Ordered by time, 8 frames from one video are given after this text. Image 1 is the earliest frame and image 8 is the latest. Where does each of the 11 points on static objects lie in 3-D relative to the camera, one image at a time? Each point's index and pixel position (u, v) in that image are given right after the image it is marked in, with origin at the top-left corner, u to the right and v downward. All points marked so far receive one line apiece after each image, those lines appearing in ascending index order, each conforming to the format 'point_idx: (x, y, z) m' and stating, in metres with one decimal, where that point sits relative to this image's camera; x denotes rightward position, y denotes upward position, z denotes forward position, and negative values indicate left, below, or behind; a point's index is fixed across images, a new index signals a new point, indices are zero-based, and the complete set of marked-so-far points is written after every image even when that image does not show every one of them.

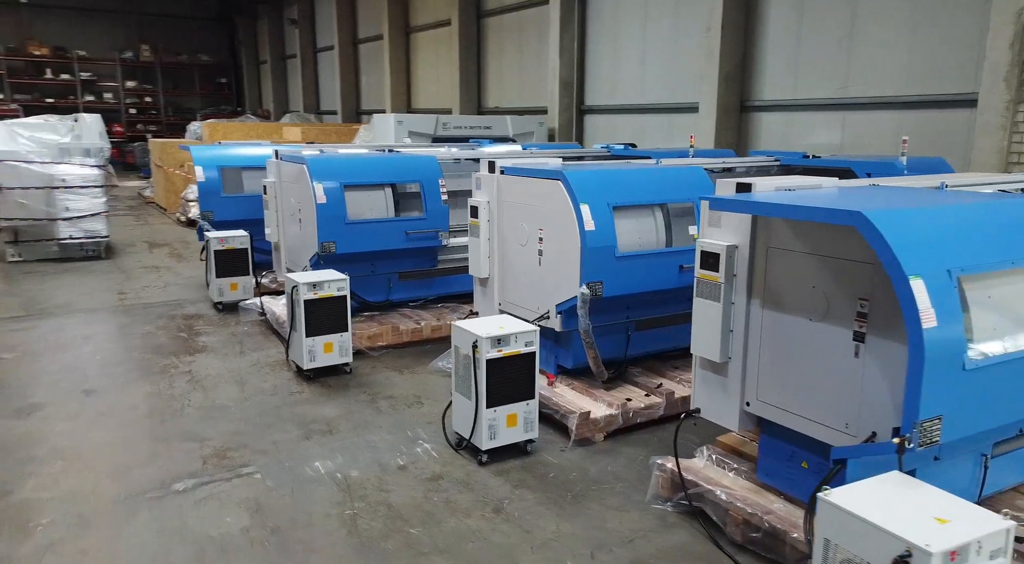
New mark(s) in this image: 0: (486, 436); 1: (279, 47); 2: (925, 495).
0: (-0.1, -0.7, +3.4) m
1: (-5.8, +6.2, +19.7) m
2: (+1.0, -0.5, +1.9) m
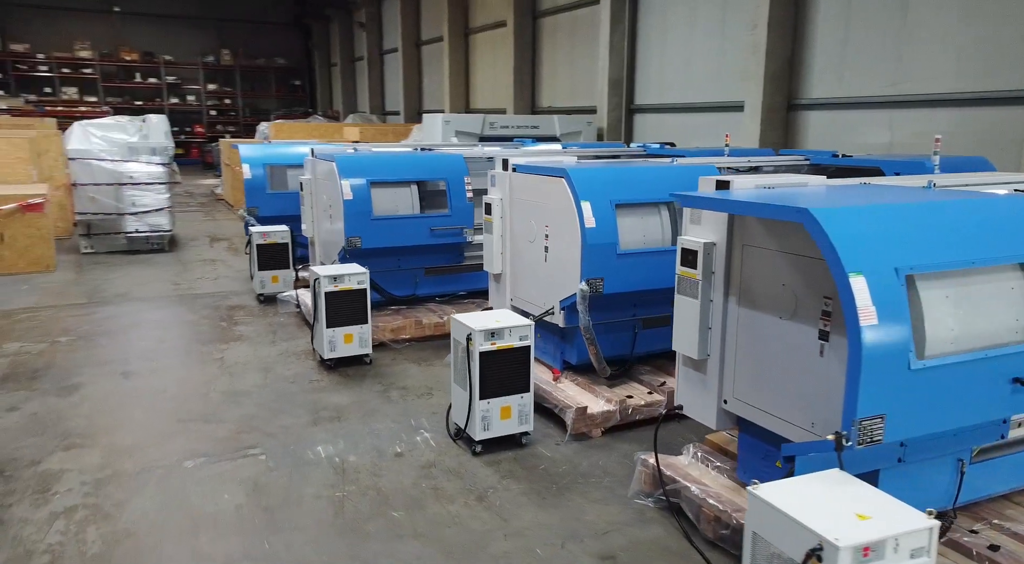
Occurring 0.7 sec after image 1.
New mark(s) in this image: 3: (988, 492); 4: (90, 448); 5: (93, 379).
0: (-0.2, -0.7, +3.5) m
1: (-4.2, +6.3, +20.2) m
2: (+0.9, -0.5, +1.9) m
3: (+1.6, -0.7, +2.6) m
4: (-2.0, -0.8, +3.6) m
5: (-2.6, -0.6, +4.7) m
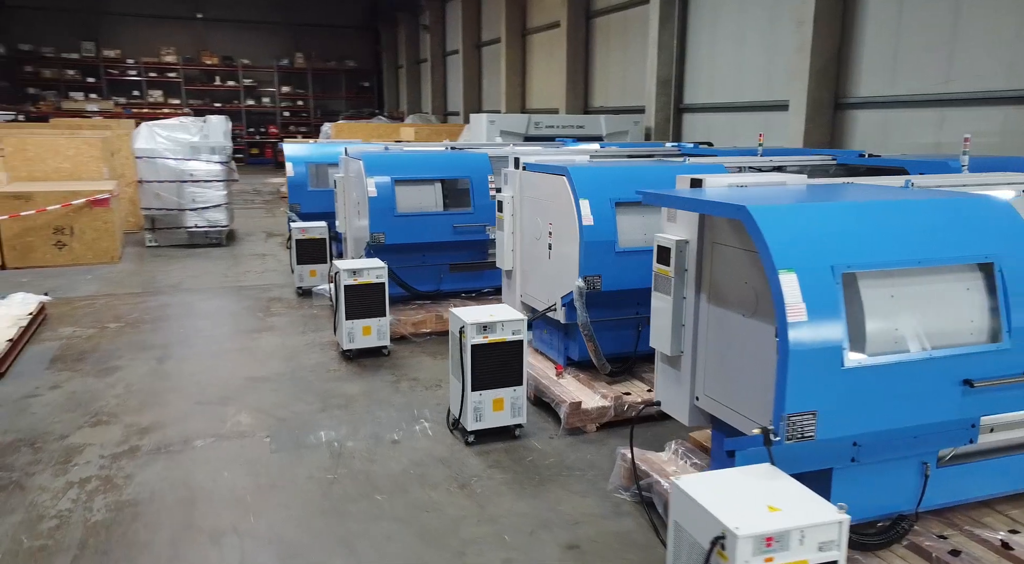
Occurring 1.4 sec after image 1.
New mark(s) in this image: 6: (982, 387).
0: (-0.2, -0.6, +3.6) m
1: (-2.6, +6.3, +20.6) m
2: (+0.7, -0.5, +1.9) m
3: (+1.5, -0.7, +2.5) m
4: (-2.1, -0.7, +3.9) m
5: (-2.5, -0.5, +5.0) m
6: (+1.3, -0.3, +2.1) m
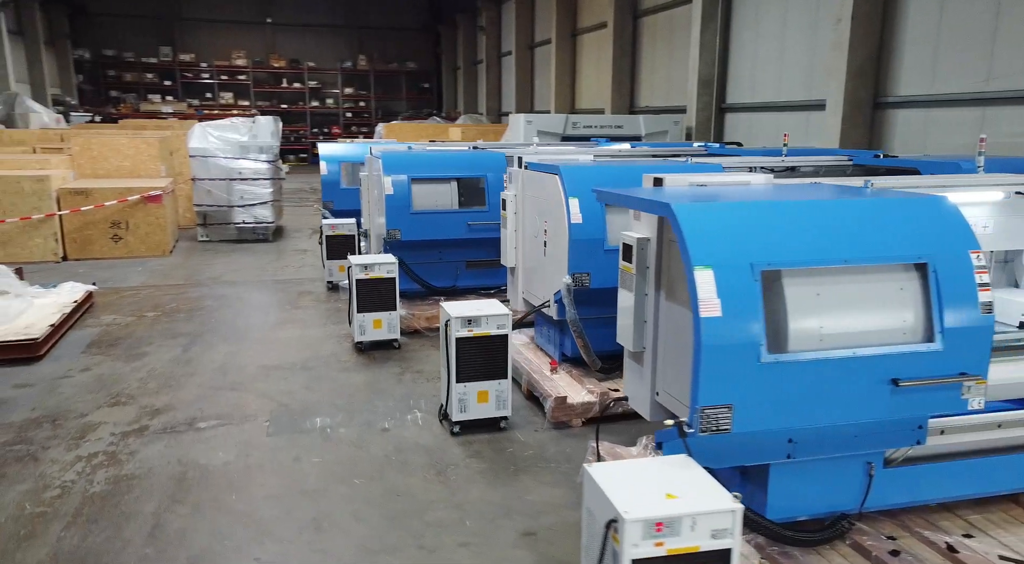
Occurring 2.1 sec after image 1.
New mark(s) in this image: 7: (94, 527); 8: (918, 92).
0: (-0.3, -0.6, +3.7) m
1: (-1.1, +6.4, +20.9) m
2: (+0.4, -0.5, +1.9) m
3: (+1.3, -0.7, +2.5) m
4: (-2.1, -0.7, +4.2) m
5: (-2.5, -0.5, +5.3) m
6: (+1.1, -0.3, +2.1) m
7: (-1.6, -0.9, +2.8) m
8: (+3.9, +1.8, +7.2) m
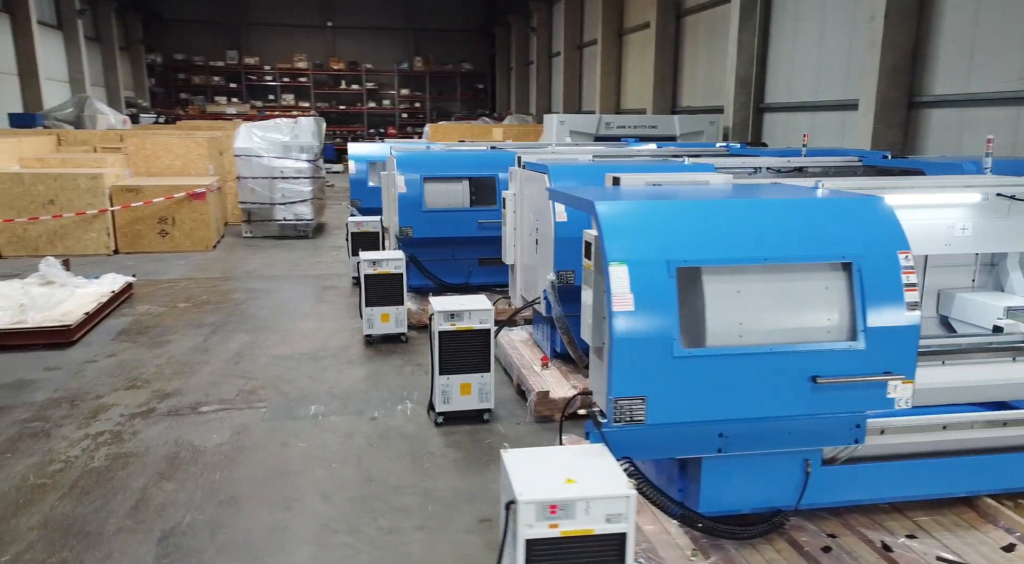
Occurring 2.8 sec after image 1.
0: (-0.4, -0.6, +3.8) m
1: (+0.3, +6.4, +21.0) m
2: (+0.2, -0.5, +2.0) m
3: (+1.1, -0.7, +2.5) m
4: (-2.2, -0.6, +4.4) m
5: (-2.4, -0.4, +5.6) m
6: (+0.9, -0.3, +2.2) m
7: (-1.7, -0.9, +3.1) m
8: (+4.1, +1.8, +6.9) m
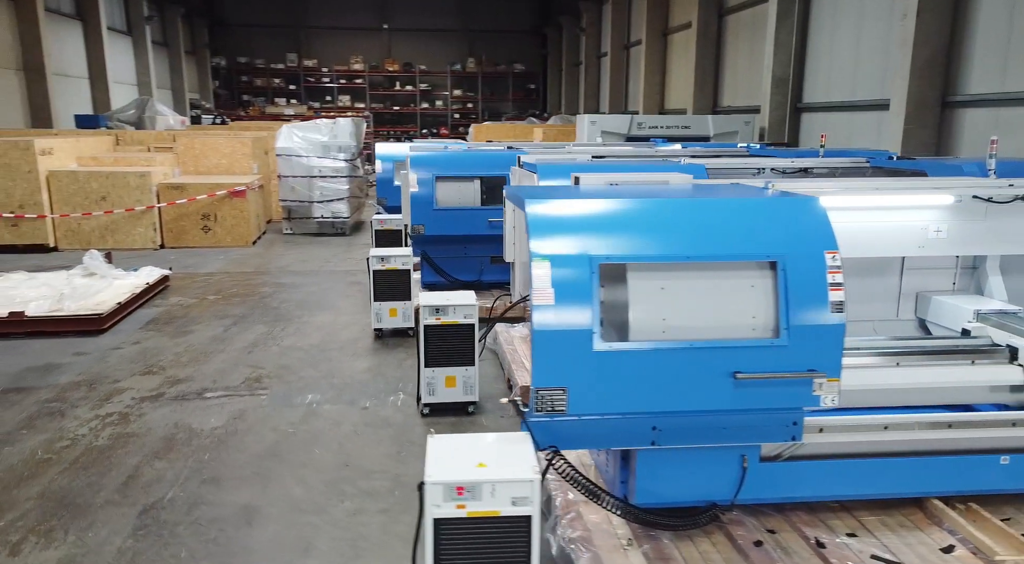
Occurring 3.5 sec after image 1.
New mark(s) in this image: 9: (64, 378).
0: (-0.5, -0.6, +3.9) m
1: (+1.6, +6.4, +21.0) m
2: (0.0, -0.5, +2.1) m
3: (+0.9, -0.7, +2.5) m
4: (-2.2, -0.6, +4.7) m
5: (-2.4, -0.4, +5.8) m
6: (+0.7, -0.3, +2.2) m
7: (-1.9, -0.8, +3.3) m
8: (+4.2, +1.7, +6.7) m
9: (-2.8, -0.6, +4.6) m
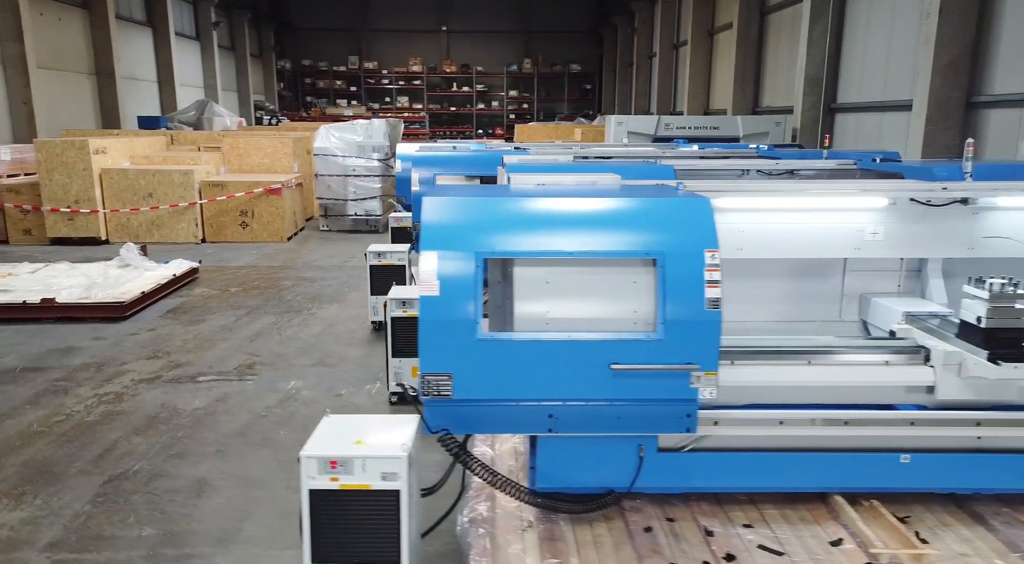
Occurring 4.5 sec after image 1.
0: (-0.7, -0.5, +4.1) m
1: (+2.9, +6.4, +21.0) m
2: (-0.4, -0.4, +2.2) m
3: (+0.6, -0.7, +2.6) m
4: (-2.3, -0.5, +5.0) m
5: (-2.4, -0.3, +6.2) m
6: (+0.4, -0.3, +2.3) m
7: (-2.1, -0.8, +3.6) m
8: (+4.3, +1.7, +6.5) m
9: (-2.9, -0.5, +5.0) m
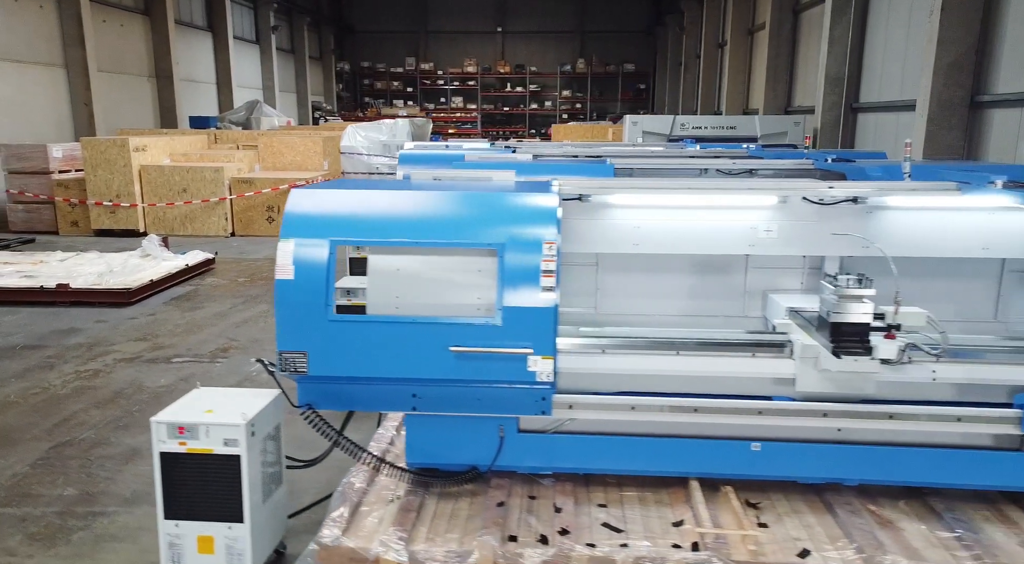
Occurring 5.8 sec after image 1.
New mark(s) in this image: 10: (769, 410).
0: (-1.0, -0.5, +4.3) m
1: (+4.1, +6.3, +20.9) m
2: (-0.9, -0.4, +2.5) m
3: (+0.1, -0.7, +2.7) m
4: (-2.6, -0.4, +5.4) m
5: (-2.6, -0.2, +6.6) m
6: (-0.1, -0.2, +2.4) m
7: (-2.5, -0.7, +4.0) m
8: (+4.2, +1.6, +6.3) m
9: (-3.2, -0.4, +5.4) m
10: (+0.9, -0.4, +2.6) m
